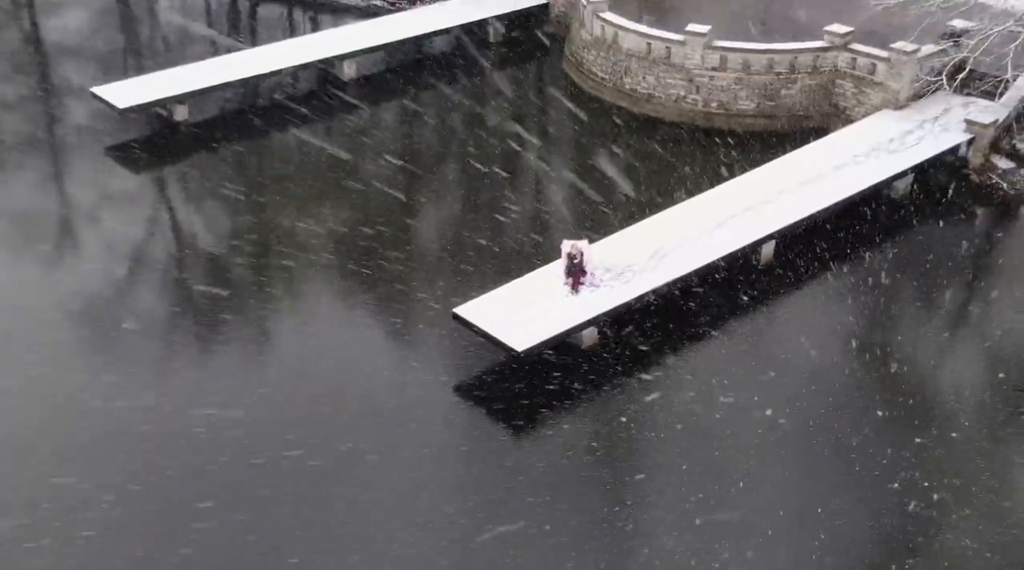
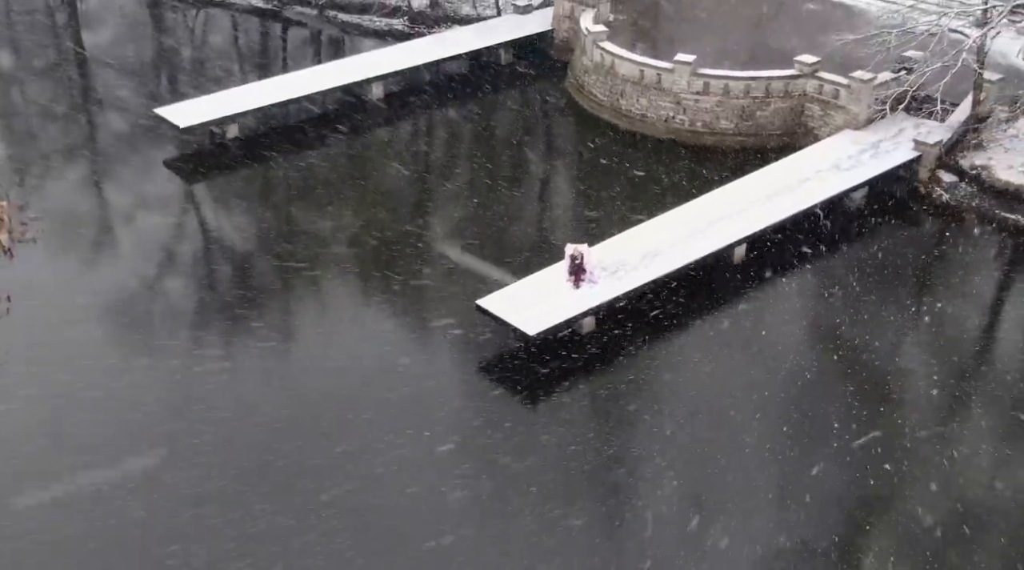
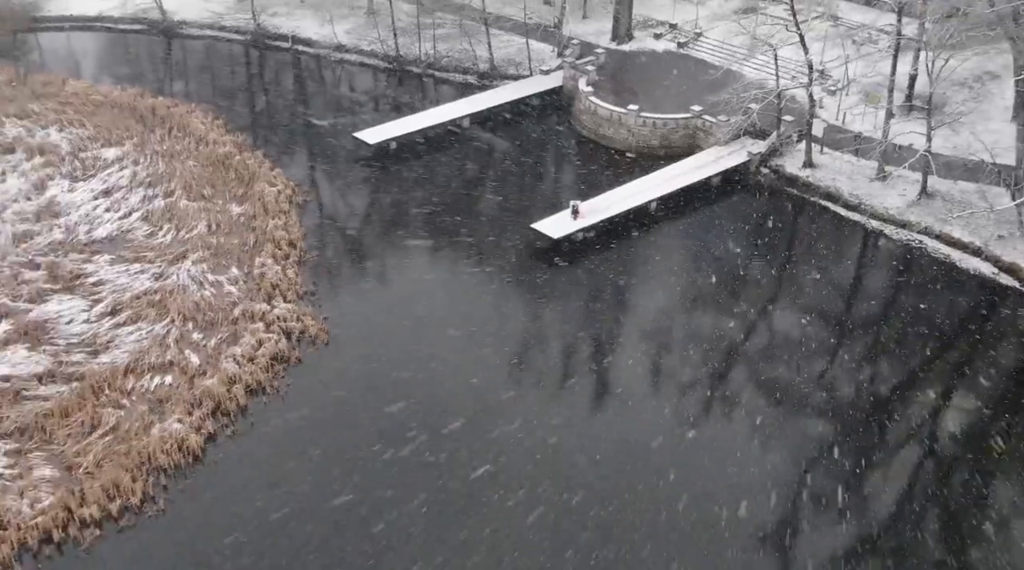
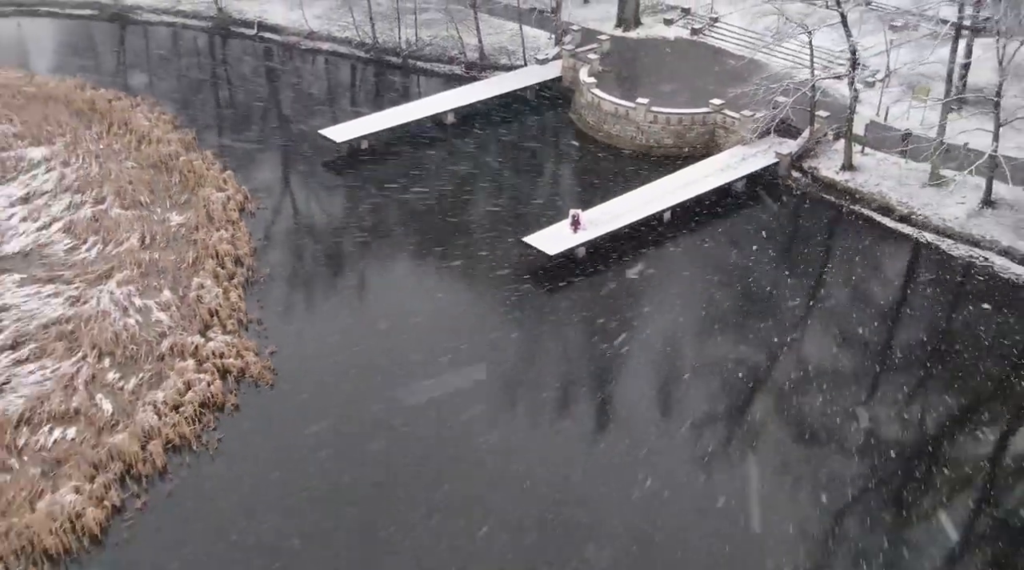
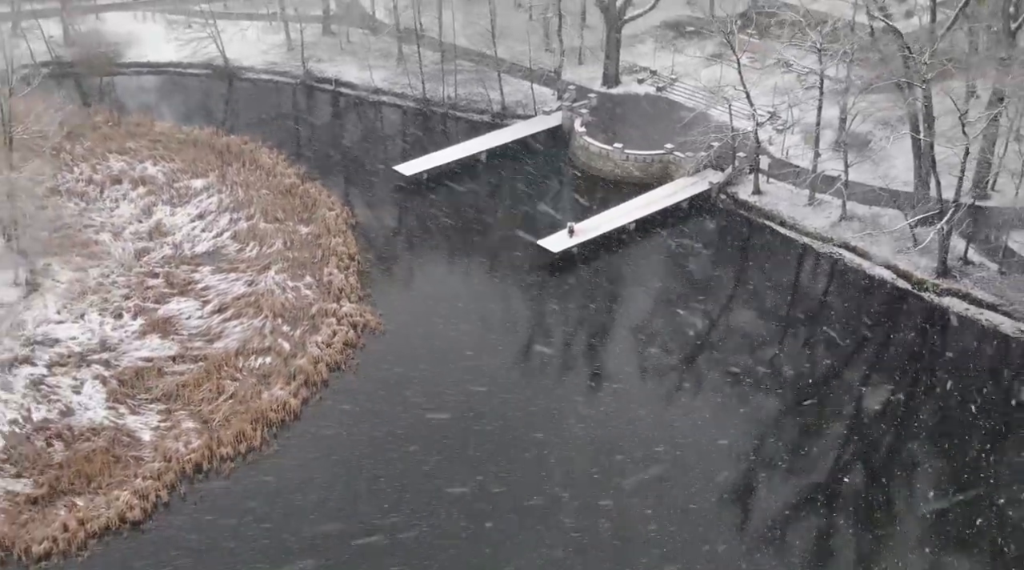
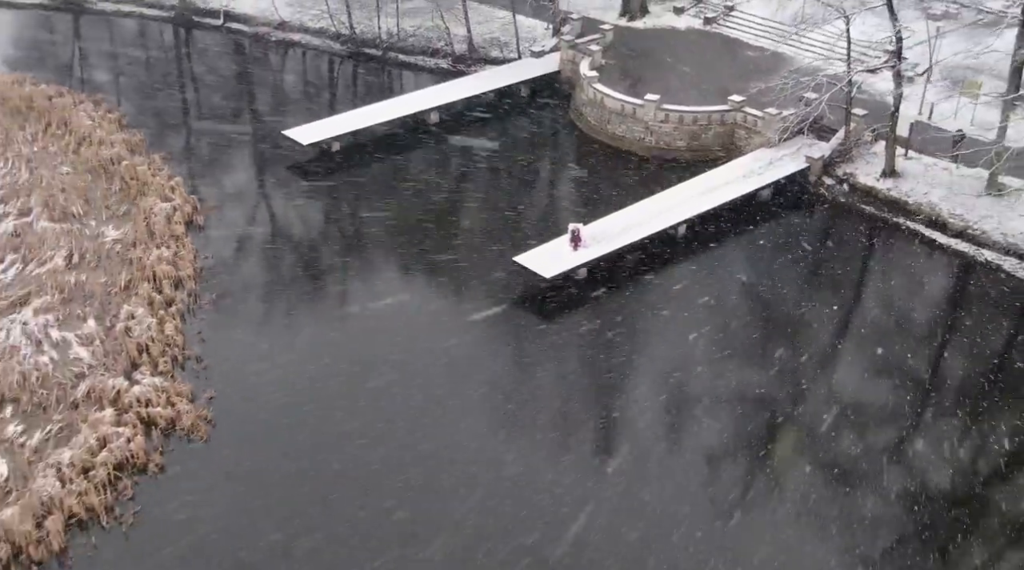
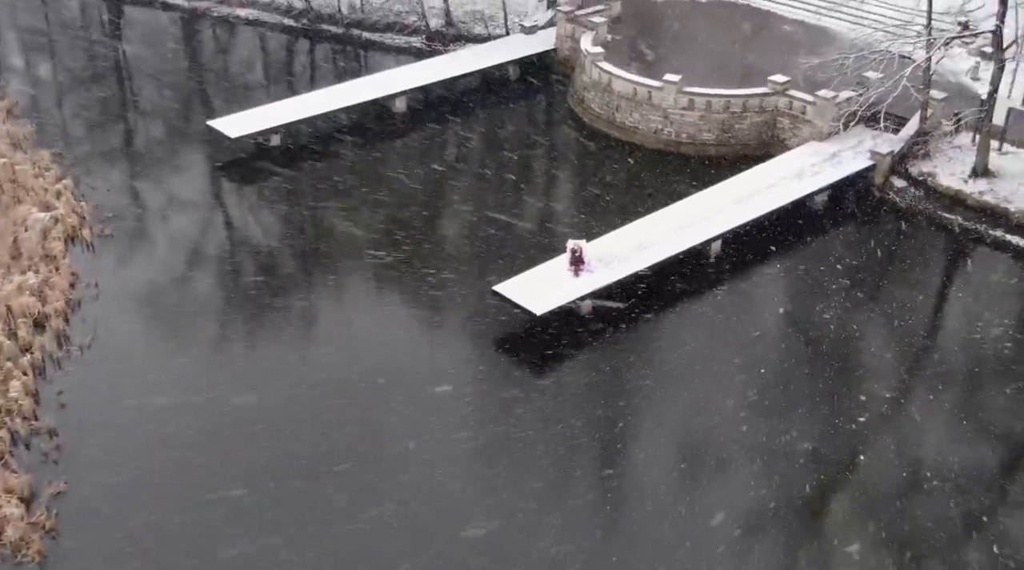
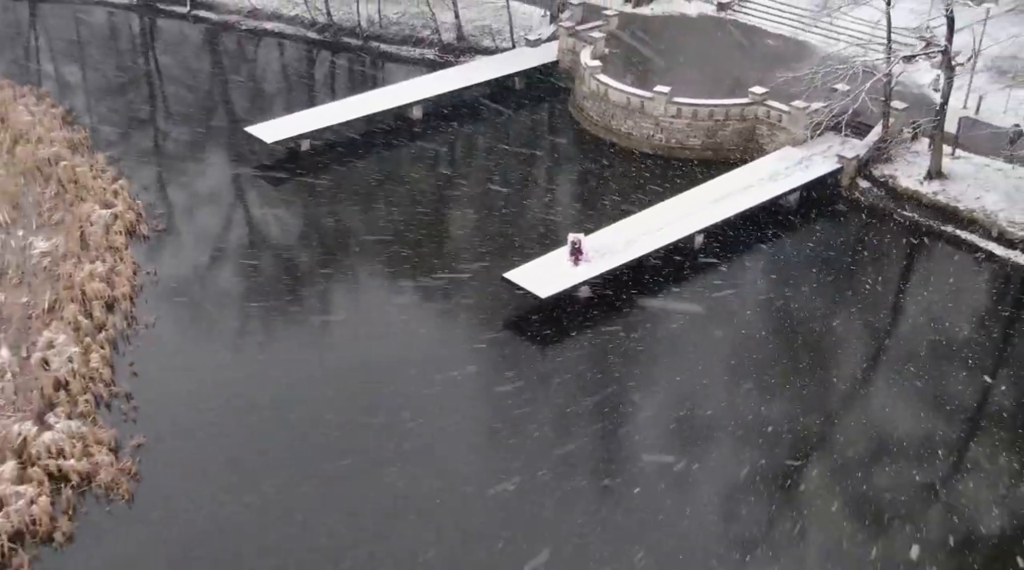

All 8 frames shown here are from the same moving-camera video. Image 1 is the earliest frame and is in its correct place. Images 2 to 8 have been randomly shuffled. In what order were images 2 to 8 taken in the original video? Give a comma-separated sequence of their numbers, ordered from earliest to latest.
2, 7, 8, 6, 4, 3, 5
